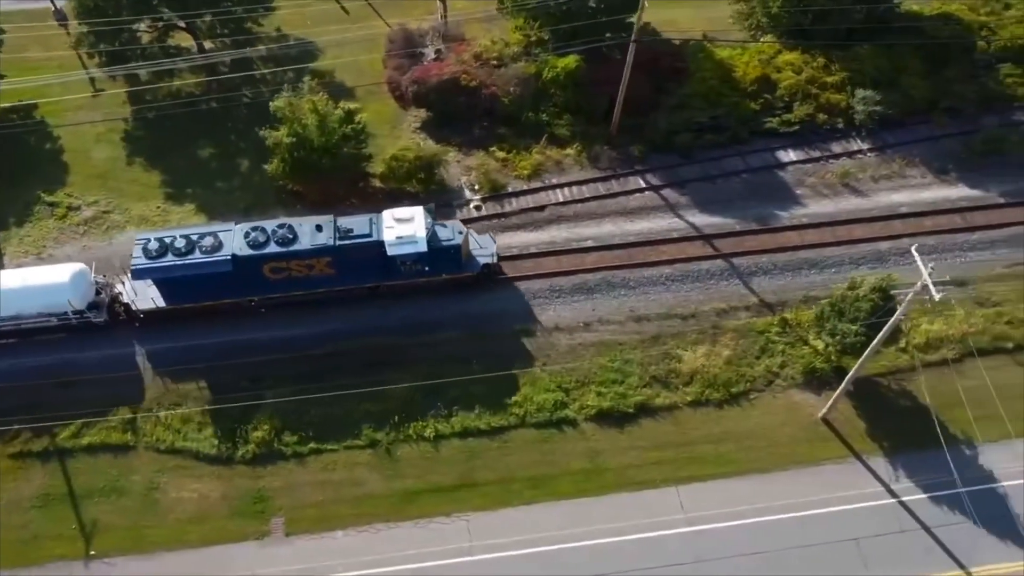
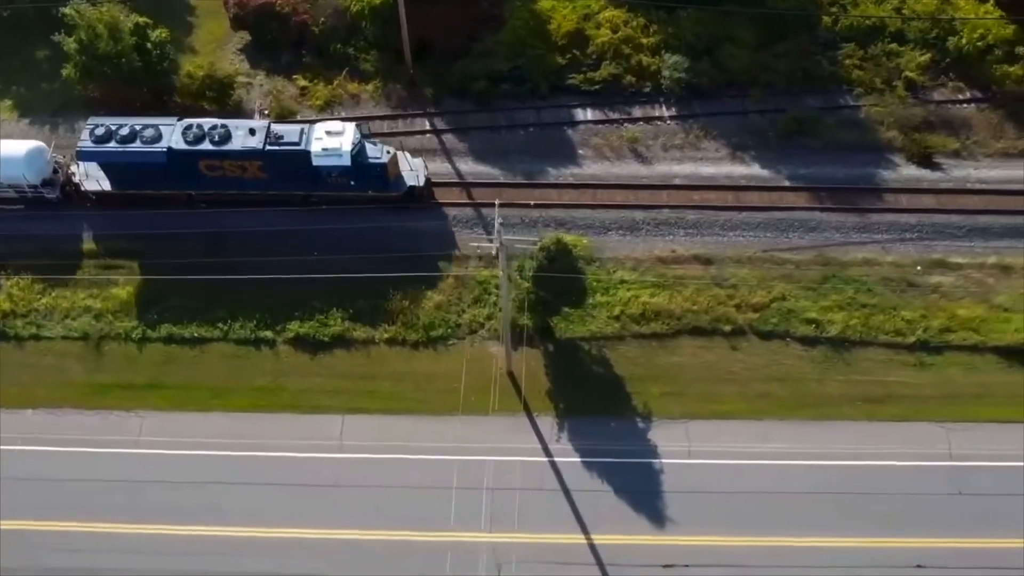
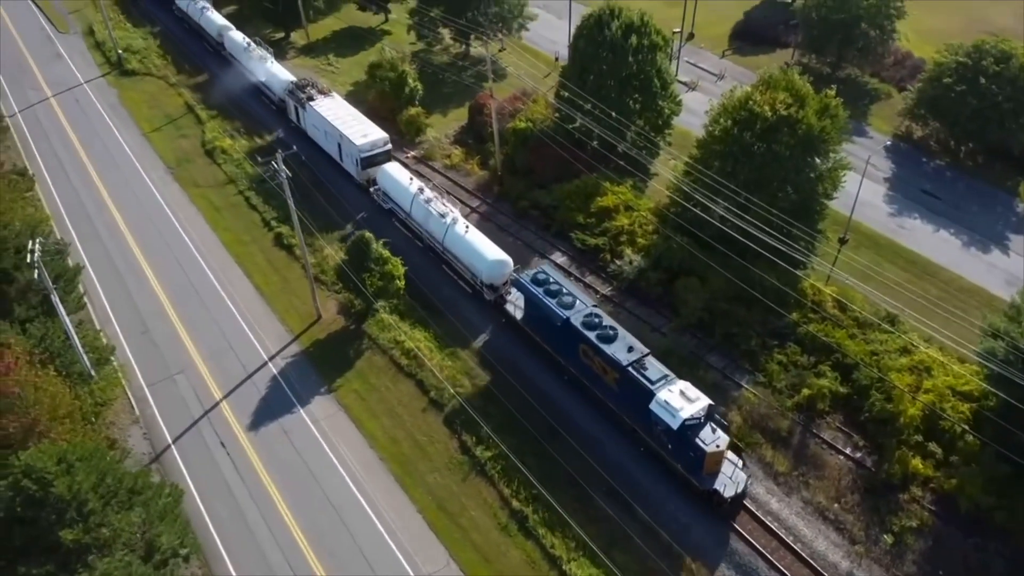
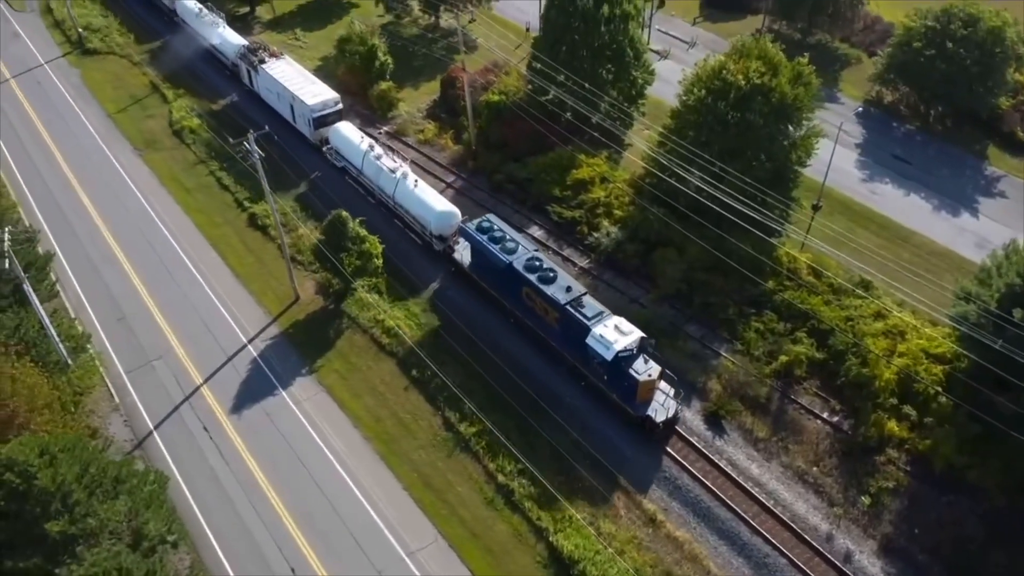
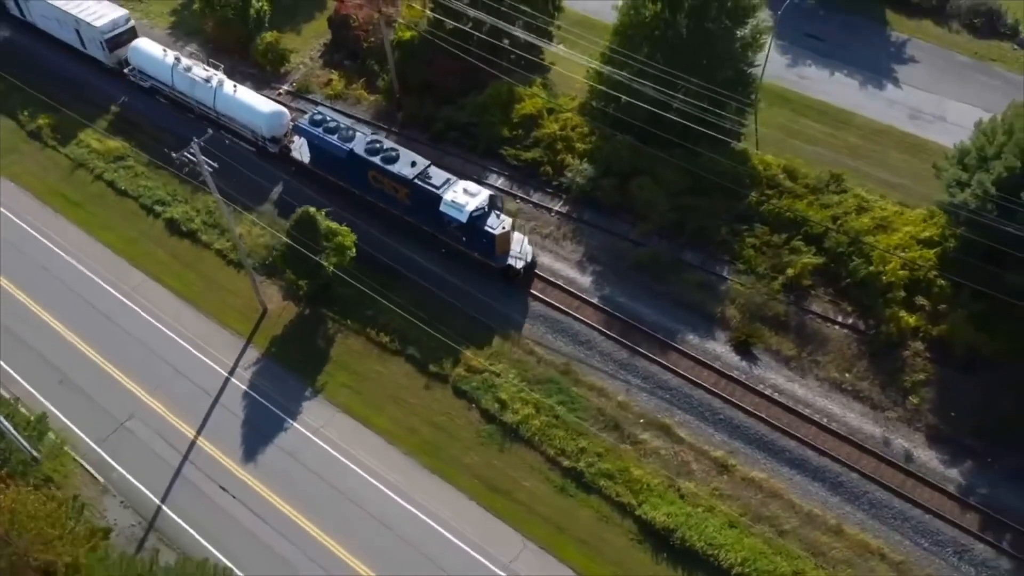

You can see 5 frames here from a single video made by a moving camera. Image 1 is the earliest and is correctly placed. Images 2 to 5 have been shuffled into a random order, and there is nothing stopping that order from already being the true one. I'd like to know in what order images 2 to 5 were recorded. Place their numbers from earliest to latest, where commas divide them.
2, 5, 4, 3
